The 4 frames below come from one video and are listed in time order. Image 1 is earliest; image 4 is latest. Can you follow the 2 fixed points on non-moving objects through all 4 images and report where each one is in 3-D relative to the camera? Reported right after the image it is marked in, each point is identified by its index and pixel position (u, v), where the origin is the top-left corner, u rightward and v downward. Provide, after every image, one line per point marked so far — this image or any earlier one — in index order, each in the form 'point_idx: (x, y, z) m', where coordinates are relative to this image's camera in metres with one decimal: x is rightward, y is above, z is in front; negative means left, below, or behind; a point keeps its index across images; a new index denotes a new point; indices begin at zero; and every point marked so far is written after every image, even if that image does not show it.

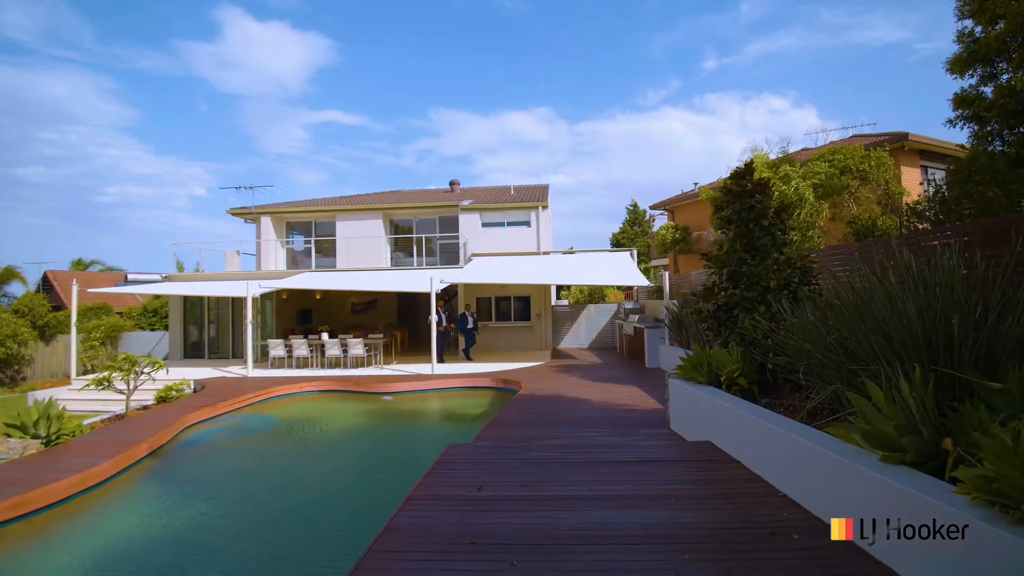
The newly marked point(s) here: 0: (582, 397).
0: (+1.5, -2.4, +11.3) m
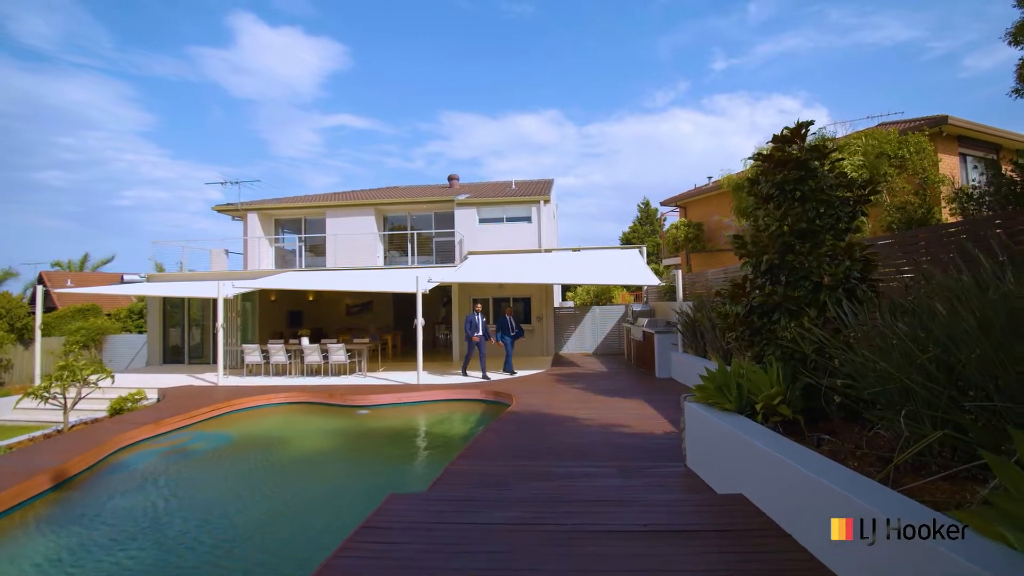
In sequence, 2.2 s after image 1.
0: (+1.3, -2.4, +9.7) m
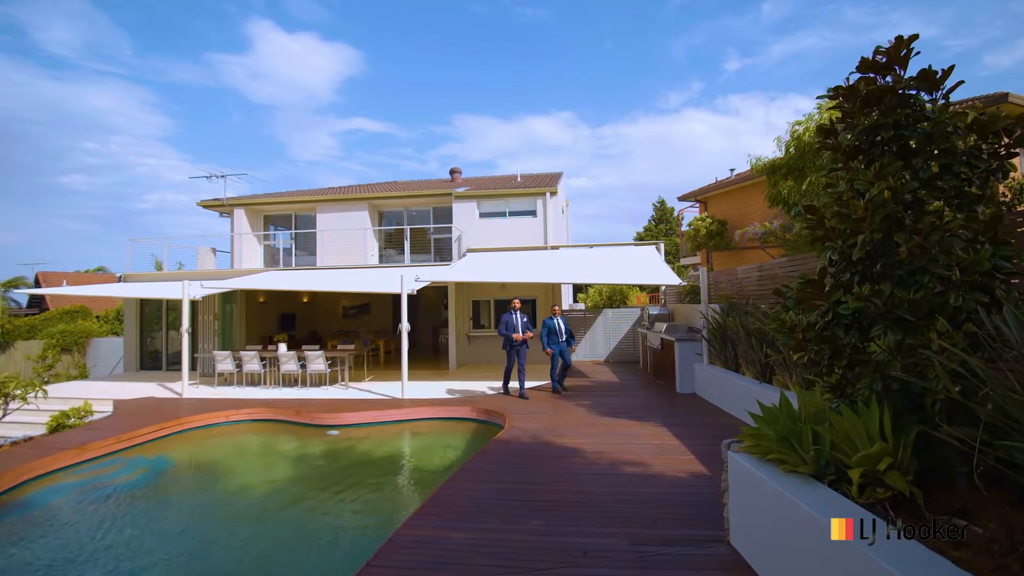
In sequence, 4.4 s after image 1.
0: (+1.1, -2.4, +7.8) m
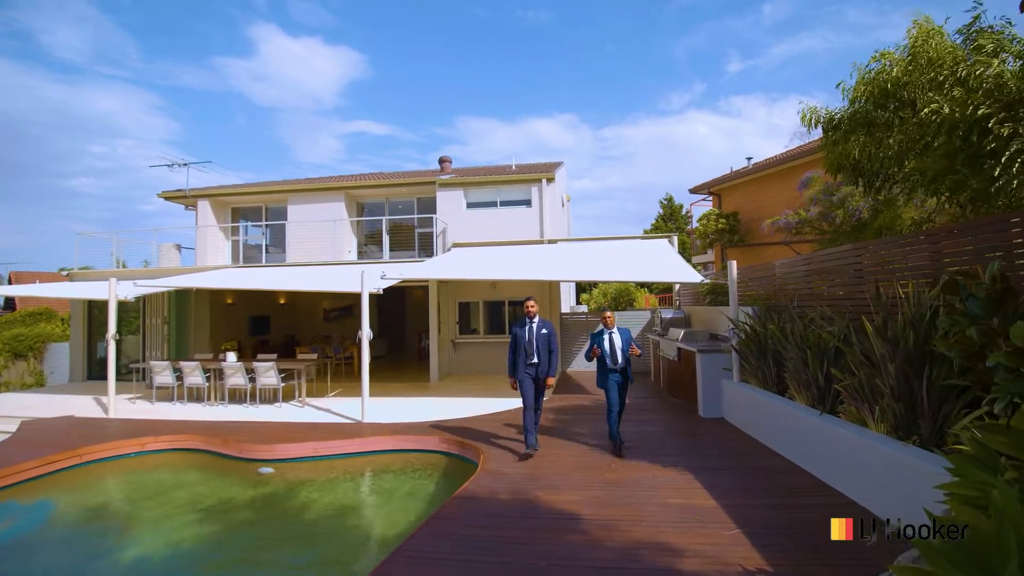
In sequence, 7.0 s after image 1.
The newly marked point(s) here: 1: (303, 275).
0: (+0.8, -2.4, +5.6) m
1: (-6.3, +0.4, +15.8) m
